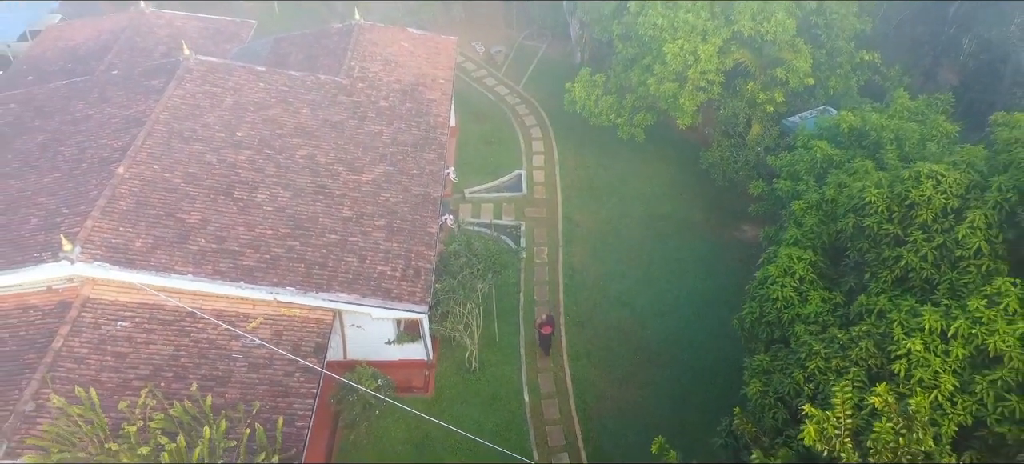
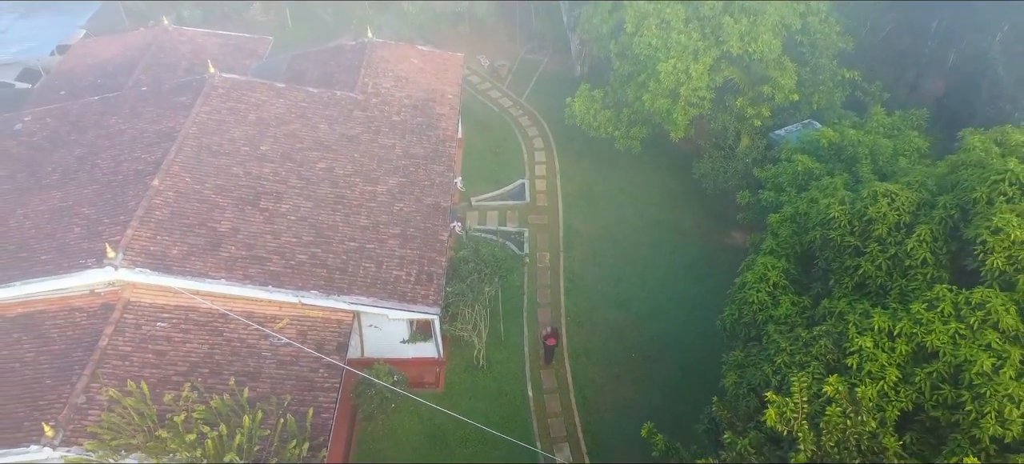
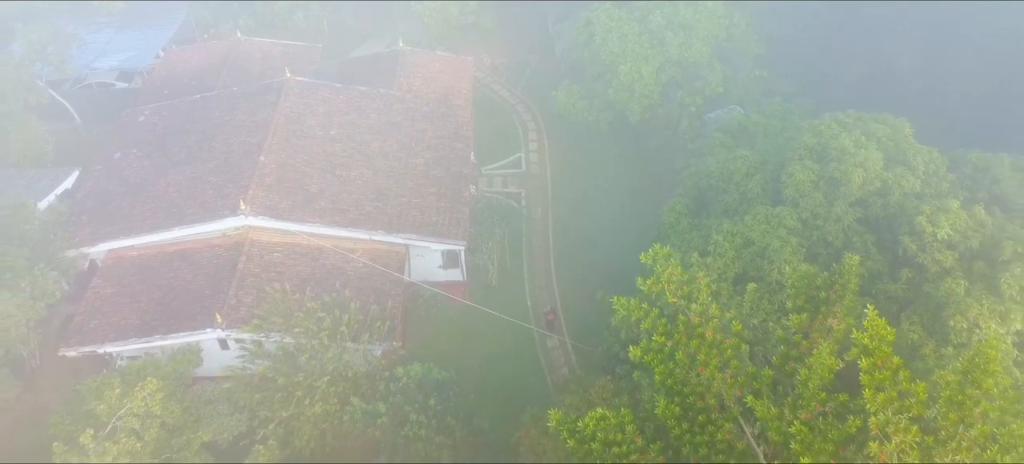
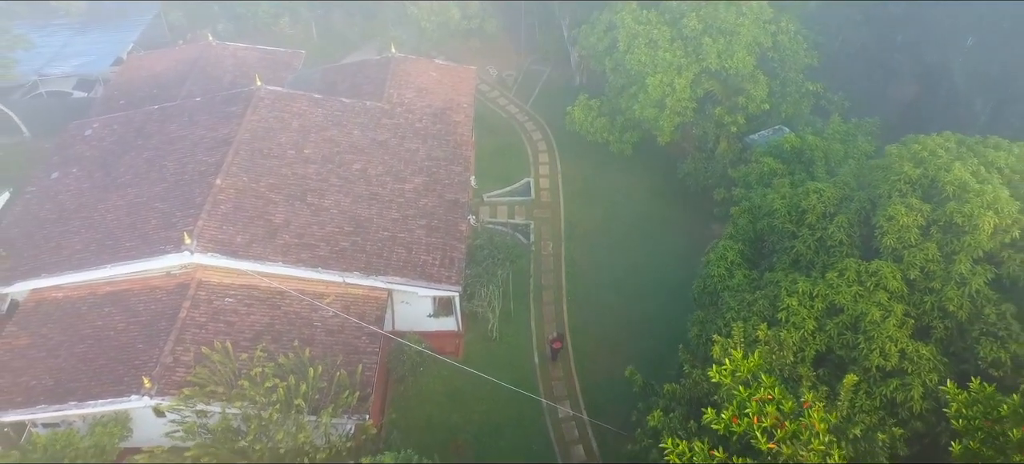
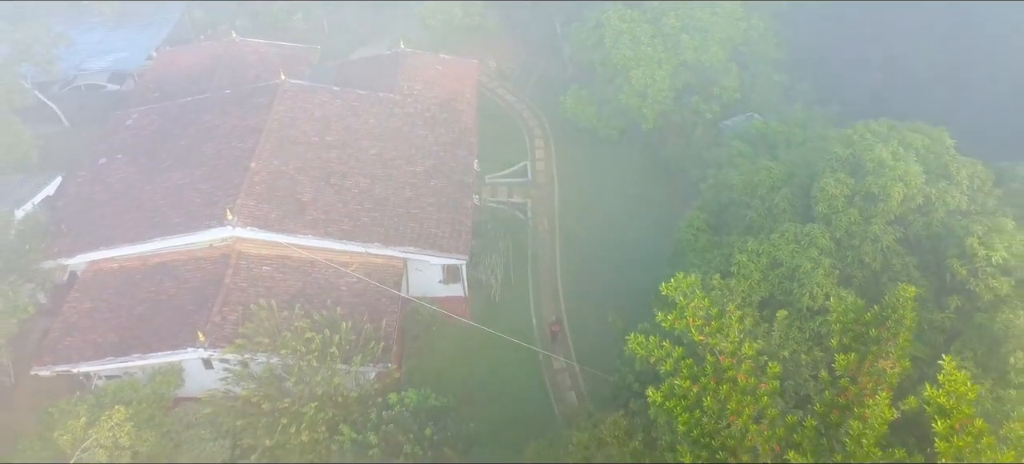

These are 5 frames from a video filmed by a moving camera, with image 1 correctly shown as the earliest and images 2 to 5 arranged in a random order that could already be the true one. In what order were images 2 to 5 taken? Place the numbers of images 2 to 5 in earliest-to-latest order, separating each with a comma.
2, 4, 5, 3
